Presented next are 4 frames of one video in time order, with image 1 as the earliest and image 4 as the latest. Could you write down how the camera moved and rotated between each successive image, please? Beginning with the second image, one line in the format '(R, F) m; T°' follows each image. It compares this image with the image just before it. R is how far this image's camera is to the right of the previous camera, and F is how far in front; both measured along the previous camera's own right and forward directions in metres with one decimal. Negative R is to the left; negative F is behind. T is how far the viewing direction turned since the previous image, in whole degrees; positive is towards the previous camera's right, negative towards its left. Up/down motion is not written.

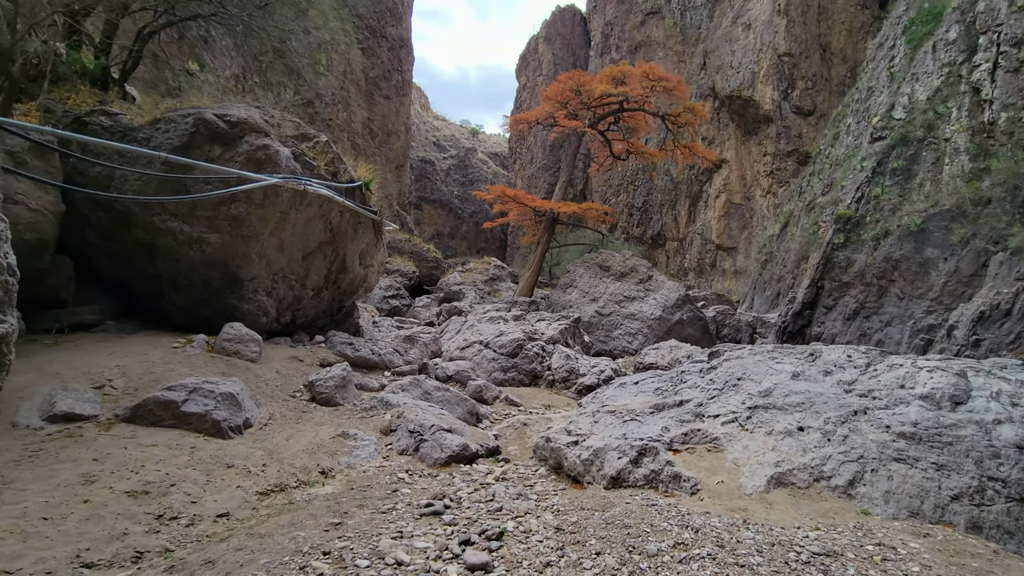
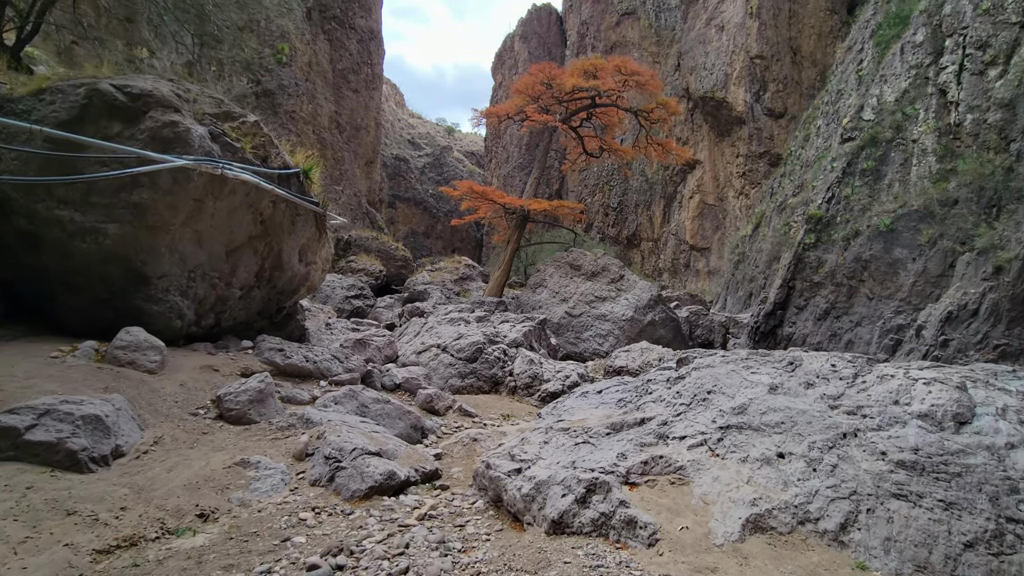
(+0.3, +0.6) m; +3°
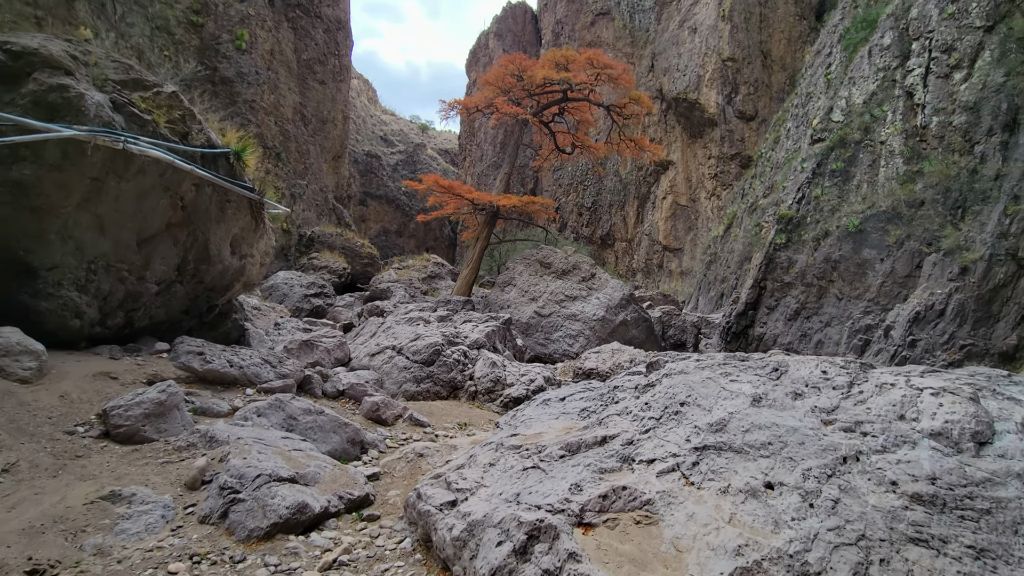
(+0.2, +0.5) m; +3°
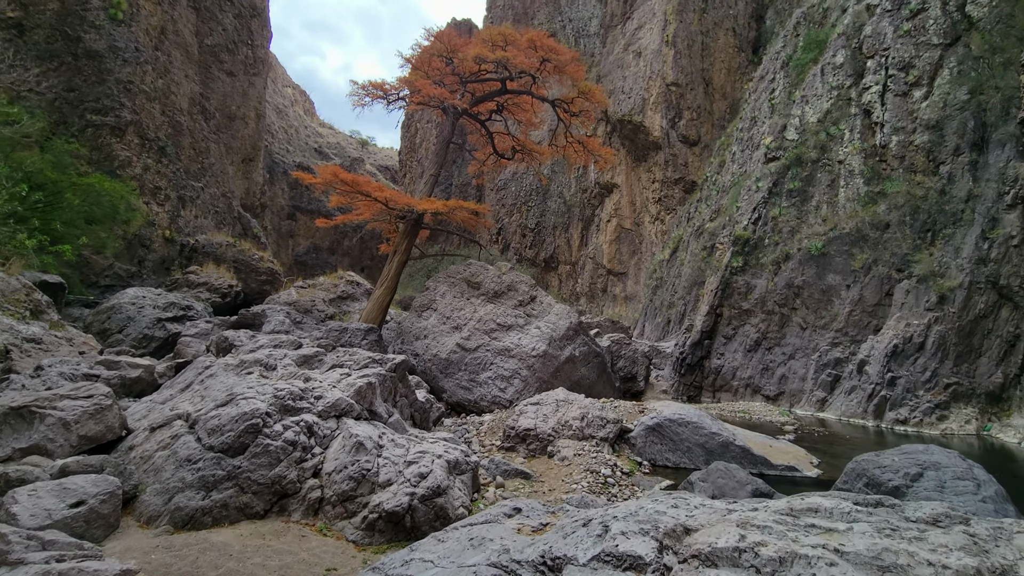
(+0.5, +2.6) m; +6°
